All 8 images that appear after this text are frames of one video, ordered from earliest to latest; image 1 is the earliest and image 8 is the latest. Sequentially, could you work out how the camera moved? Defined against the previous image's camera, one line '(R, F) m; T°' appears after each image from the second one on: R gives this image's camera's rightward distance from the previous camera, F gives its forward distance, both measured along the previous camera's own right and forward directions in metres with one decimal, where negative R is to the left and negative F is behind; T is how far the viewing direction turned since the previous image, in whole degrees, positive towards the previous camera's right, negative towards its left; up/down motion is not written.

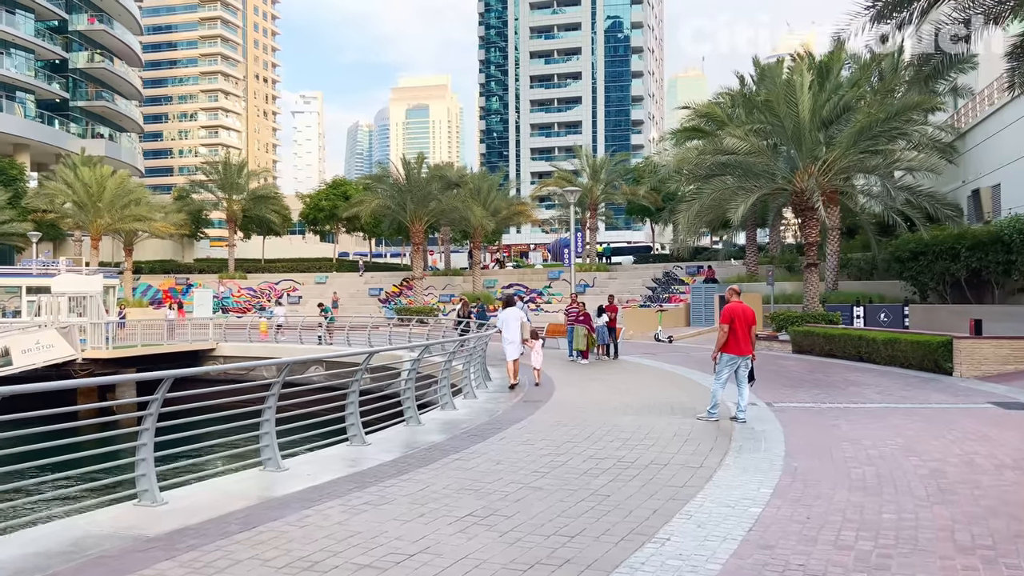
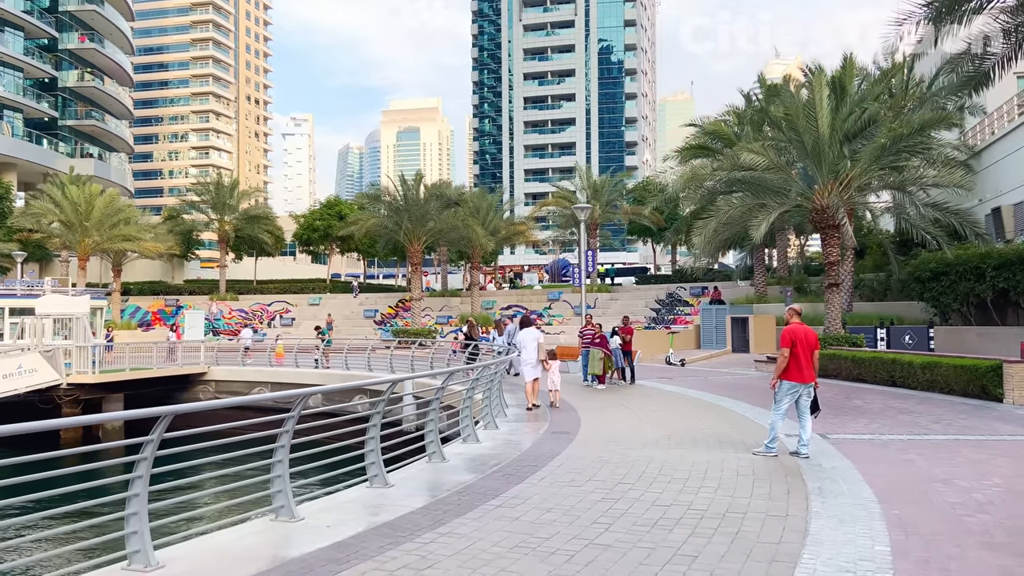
(-0.5, +1.0) m; +1°
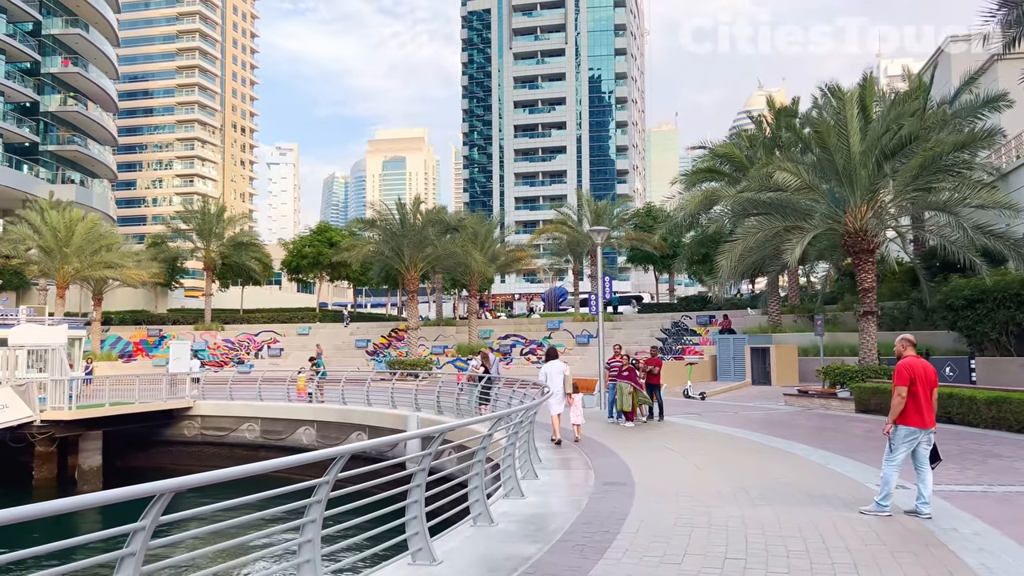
(-0.7, +1.5) m; +1°
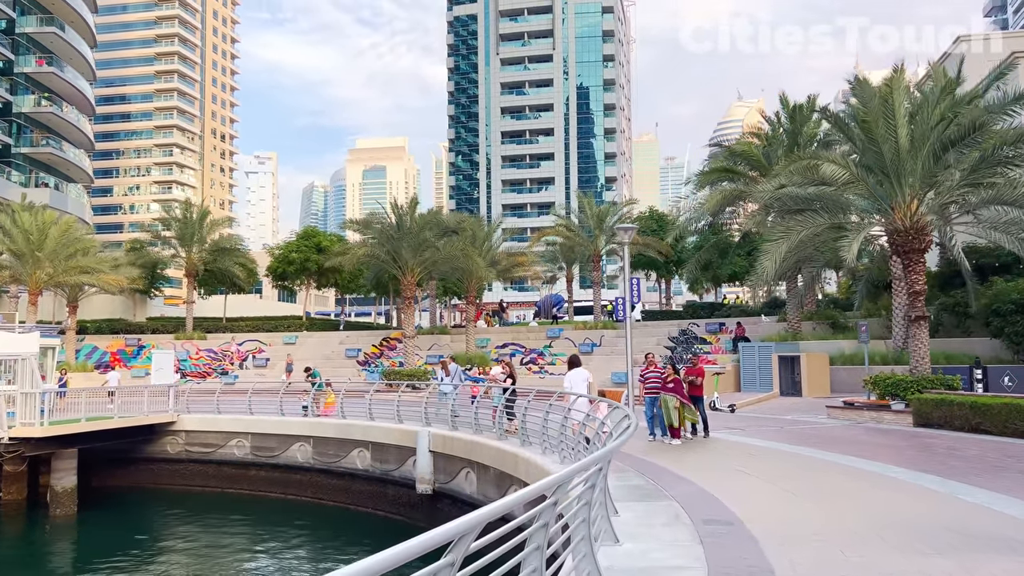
(-0.9, +1.8) m; +1°
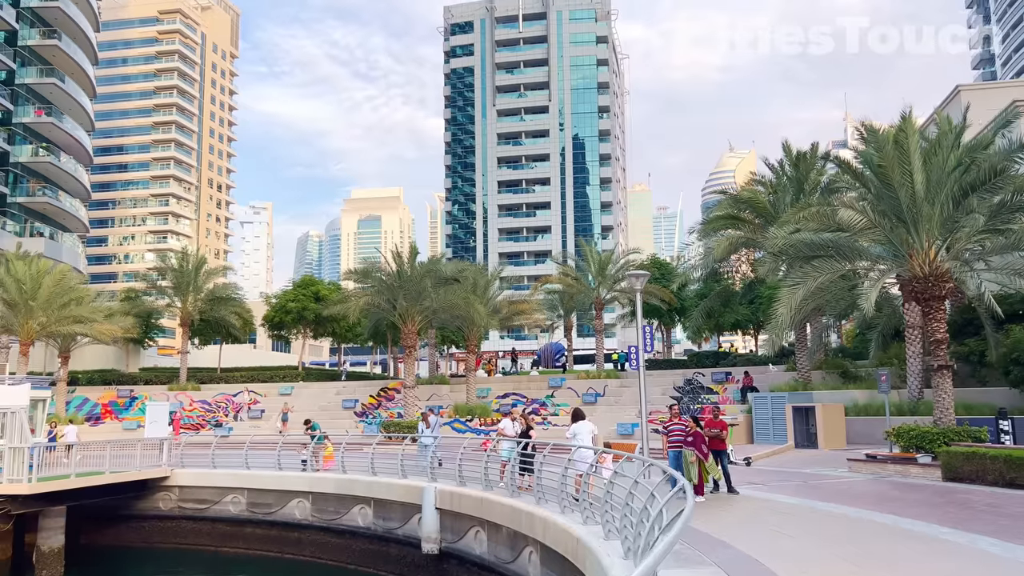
(-0.3, +0.5) m; 0°
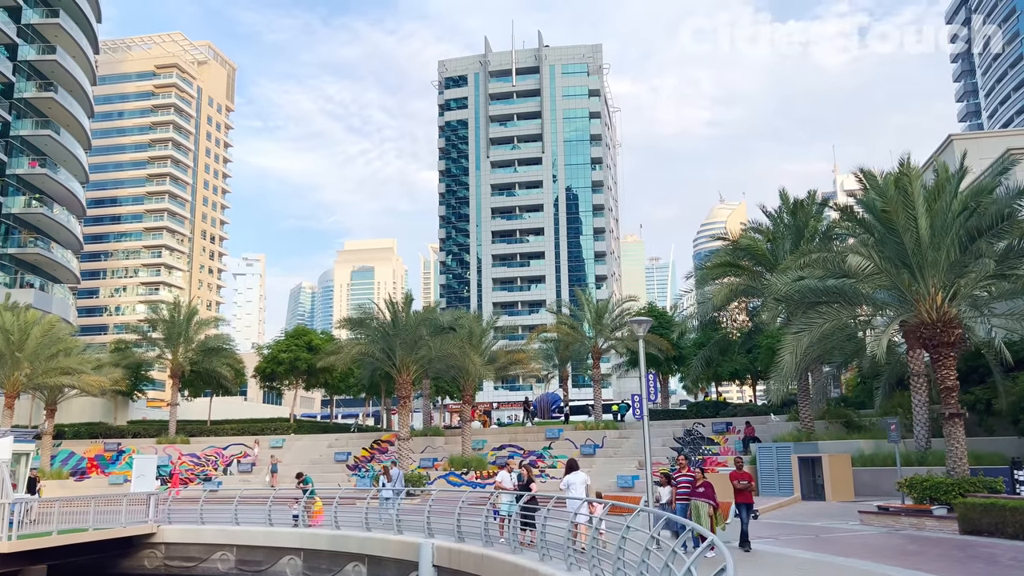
(-0.2, +0.4) m; +1°
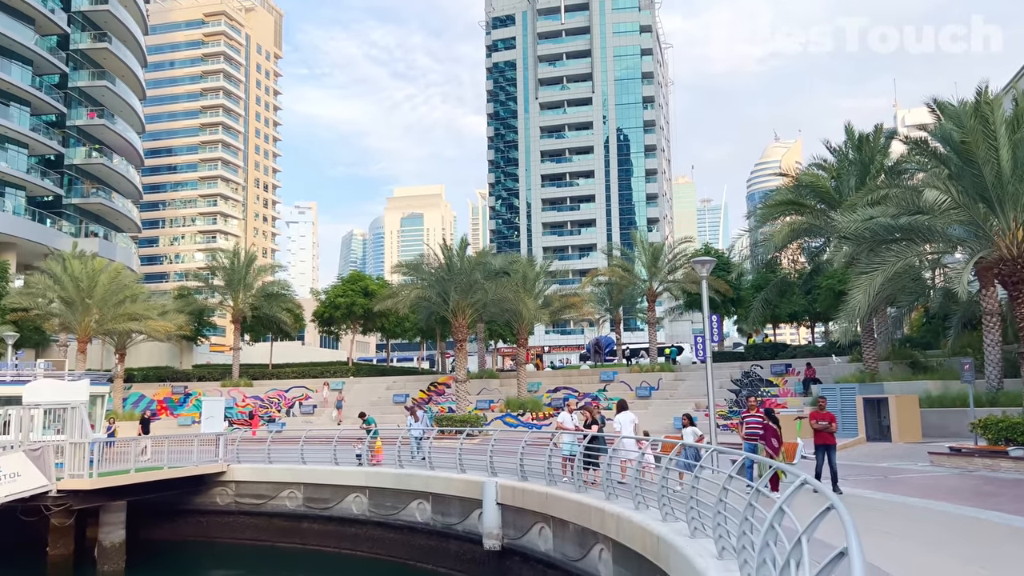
(-0.2, +0.1) m; -3°
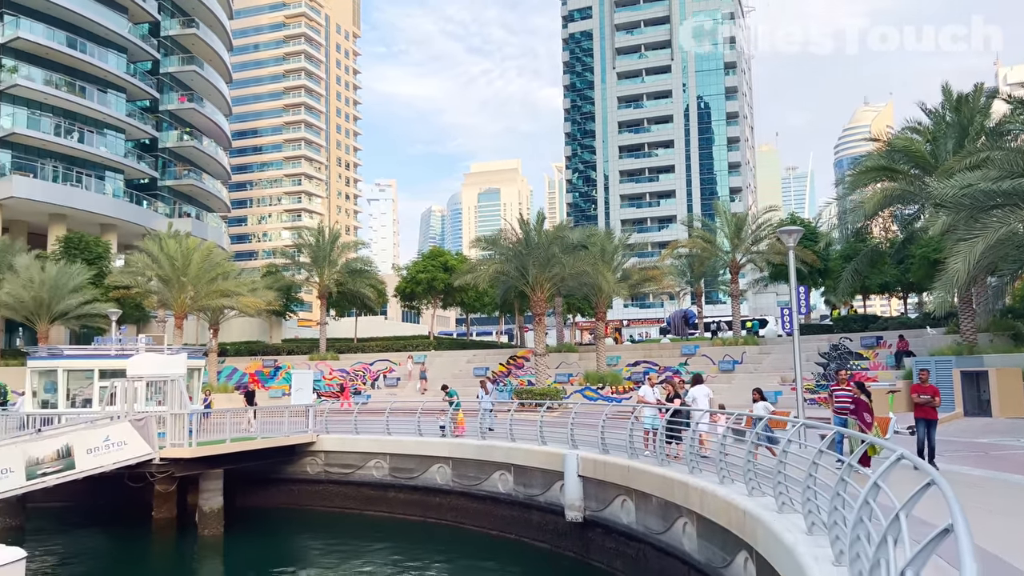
(0.0, 0.0) m; -5°
